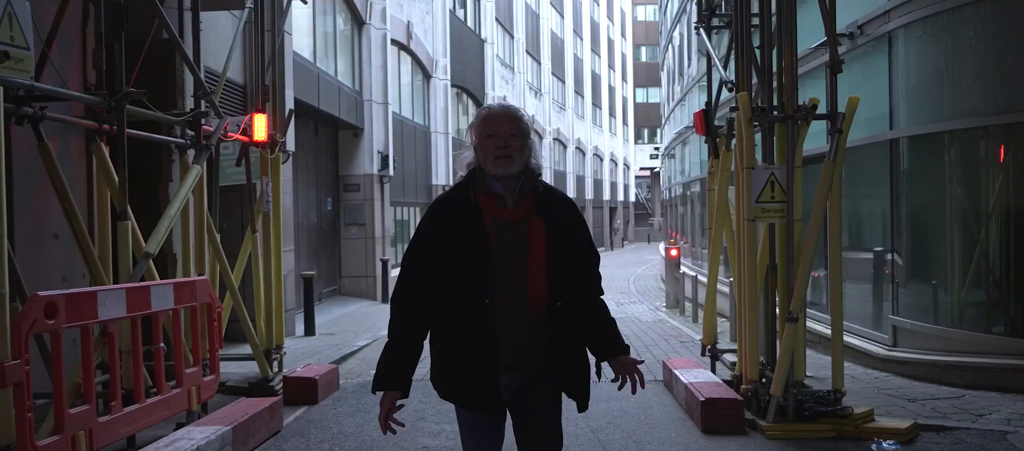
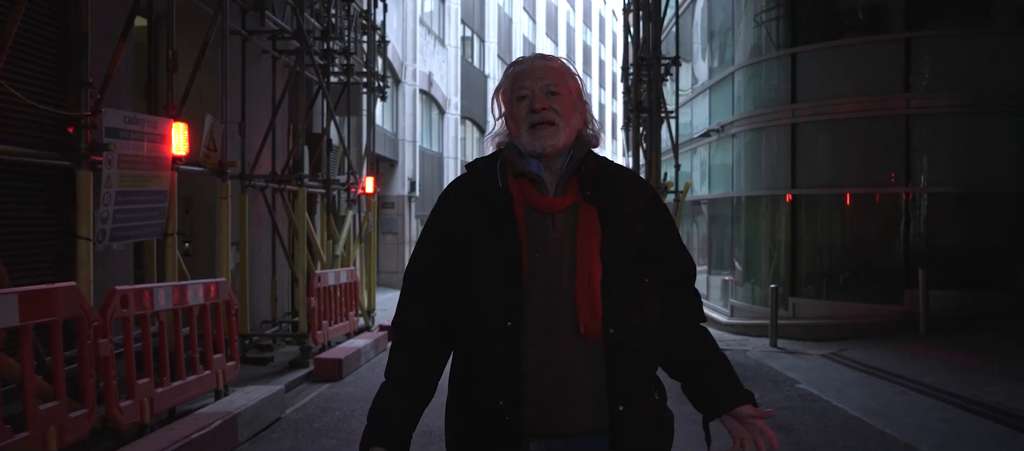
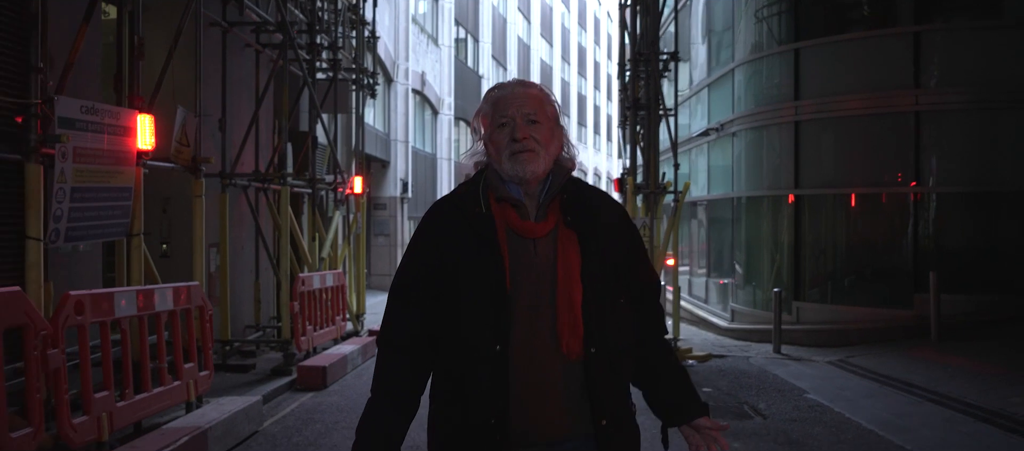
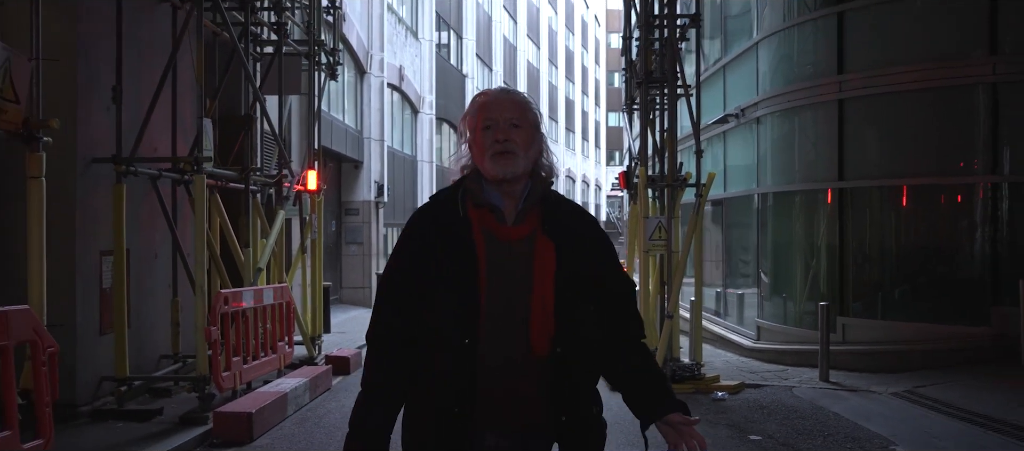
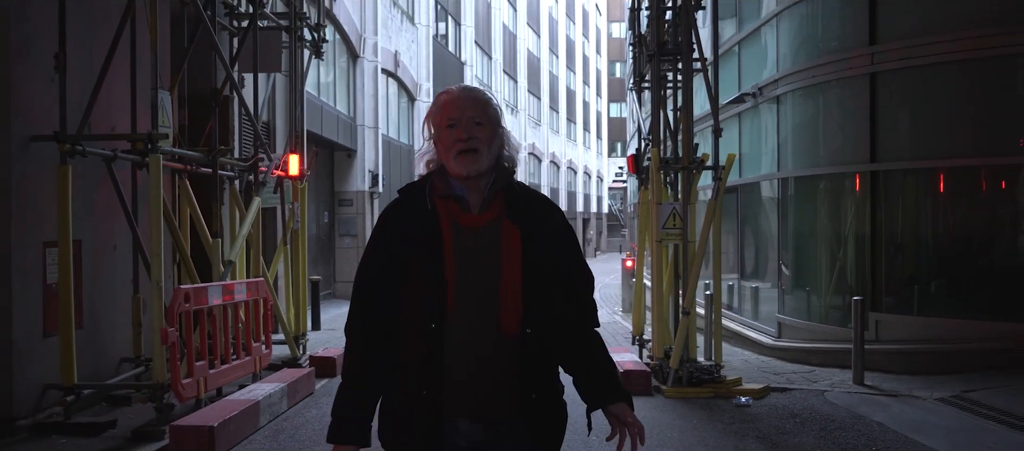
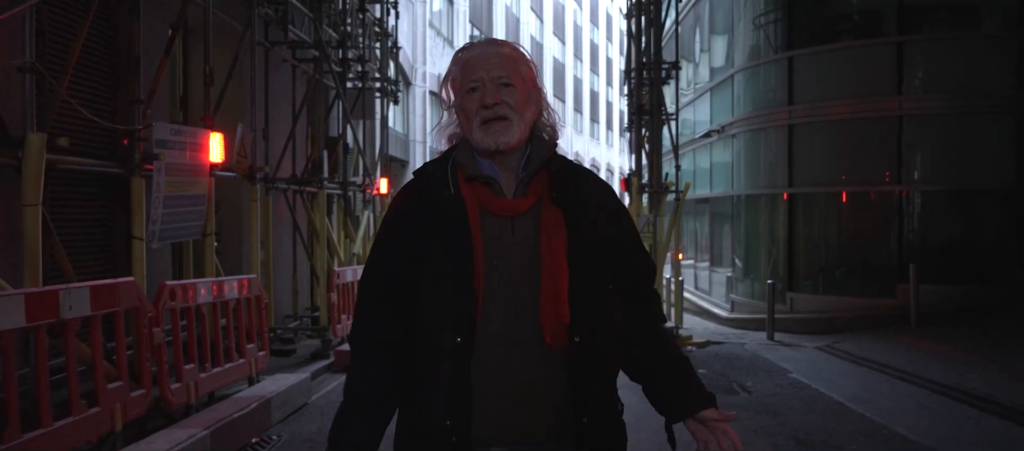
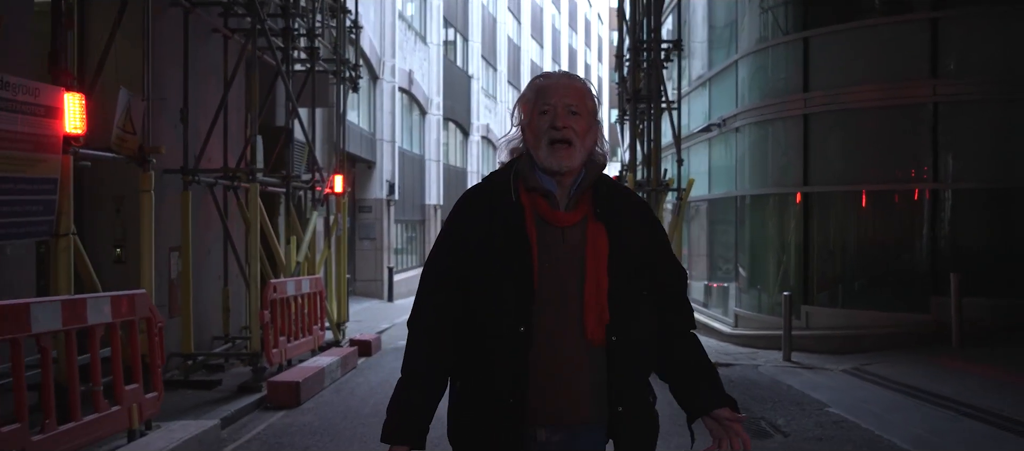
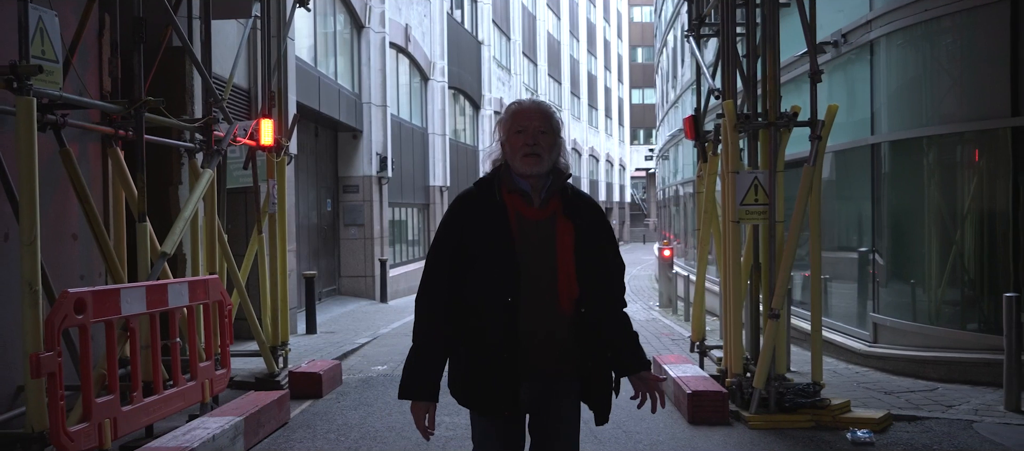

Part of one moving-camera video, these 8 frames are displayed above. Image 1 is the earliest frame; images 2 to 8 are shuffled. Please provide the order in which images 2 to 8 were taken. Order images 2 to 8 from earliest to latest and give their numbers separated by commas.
8, 5, 4, 7, 3, 2, 6
